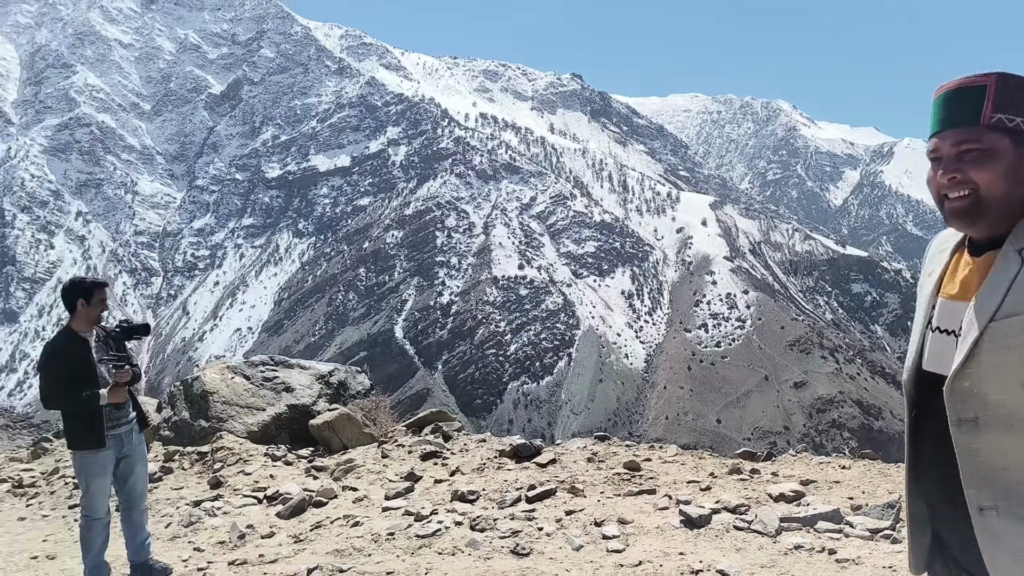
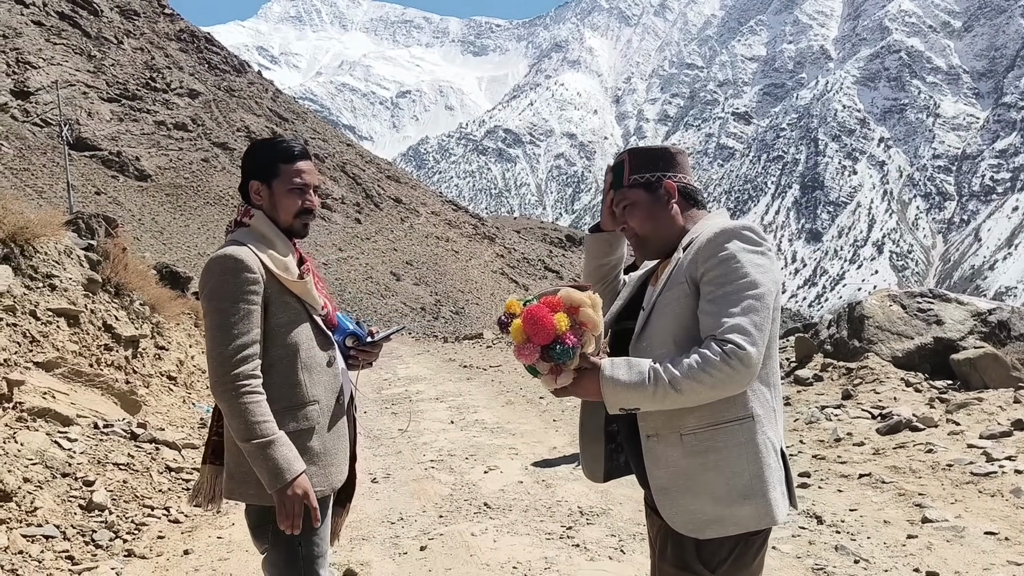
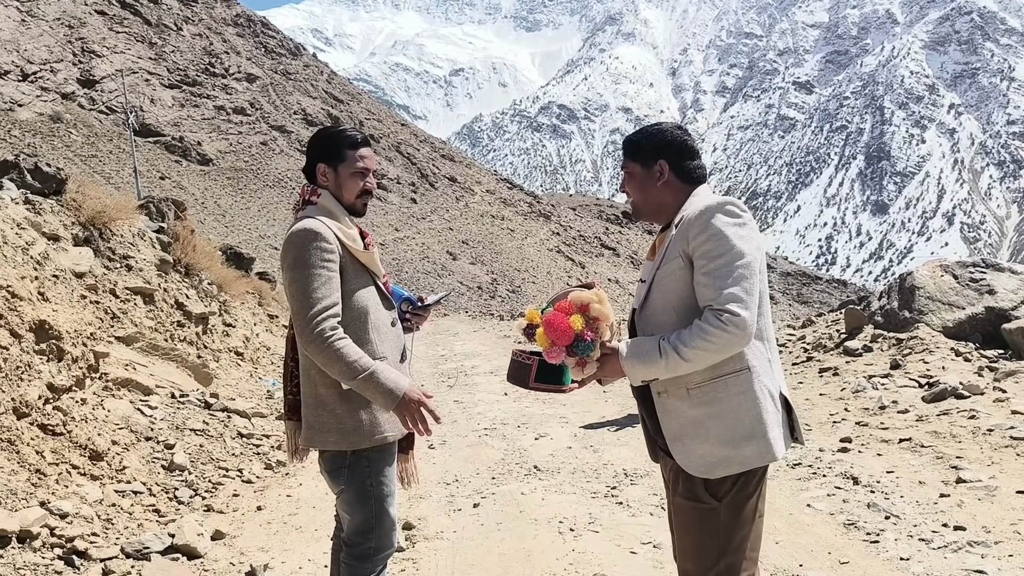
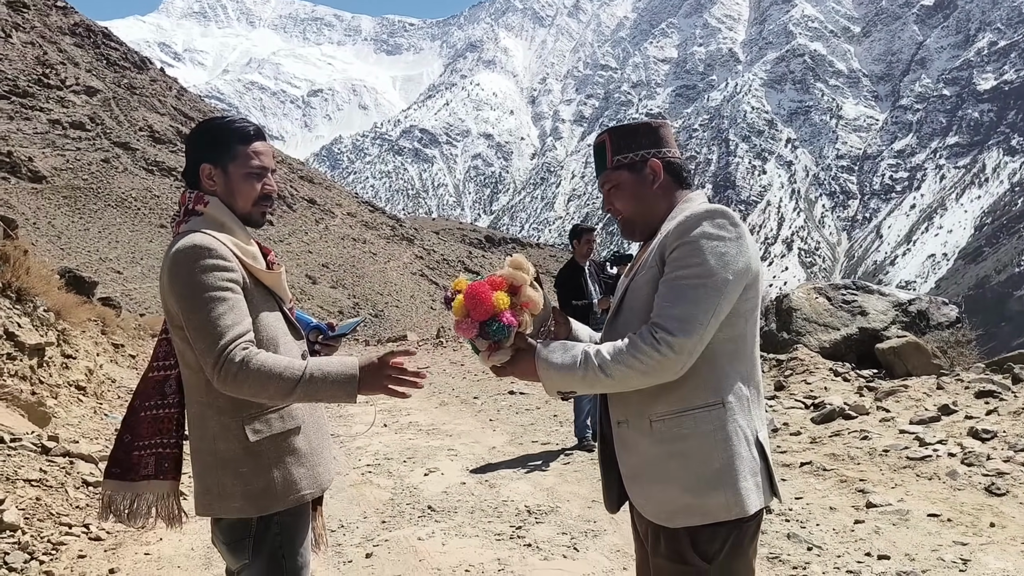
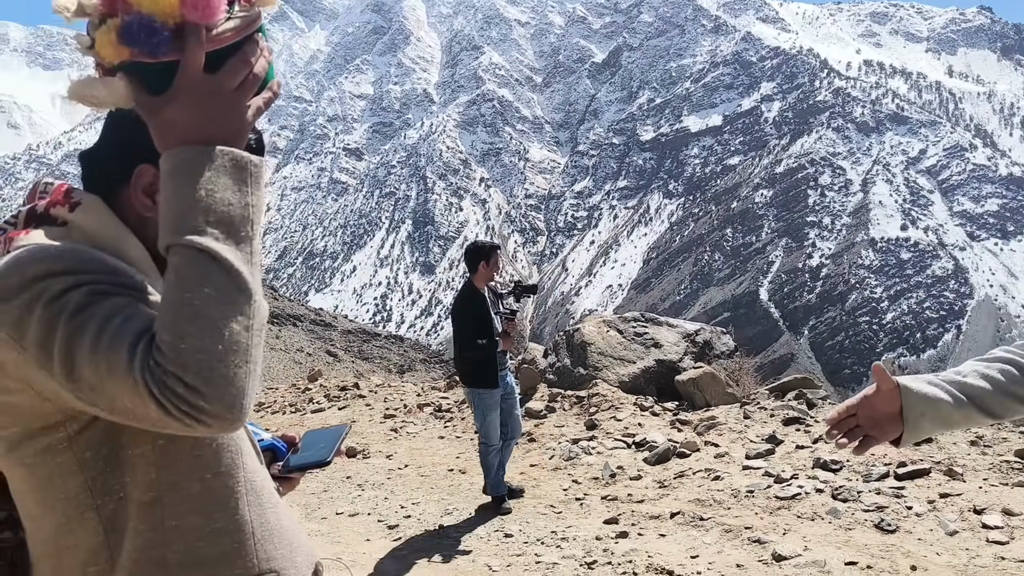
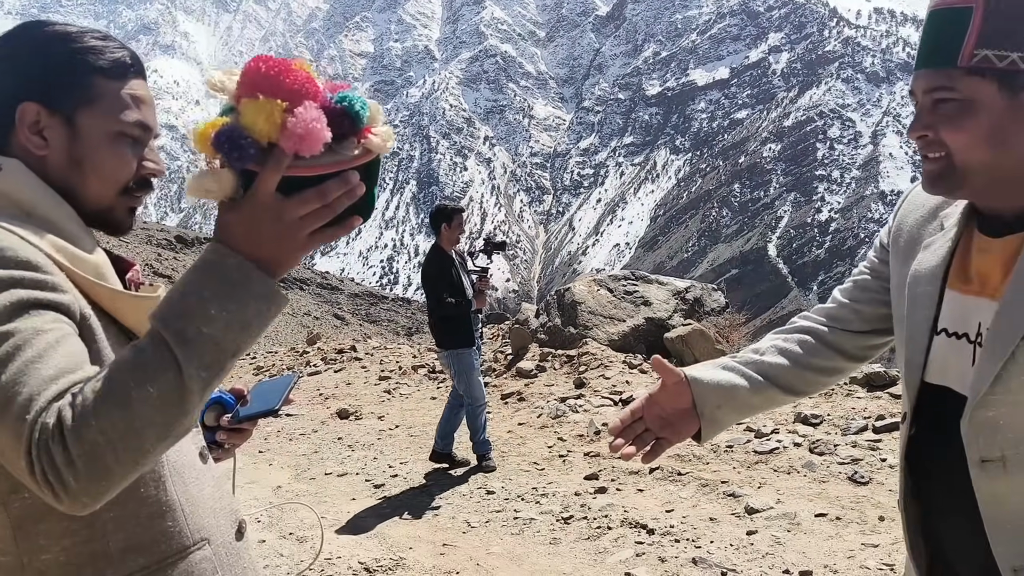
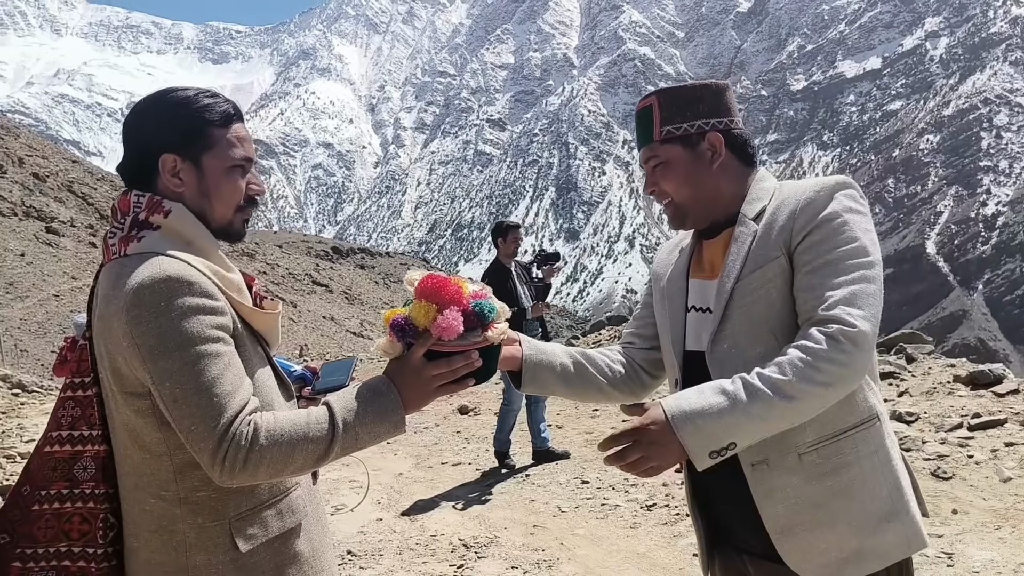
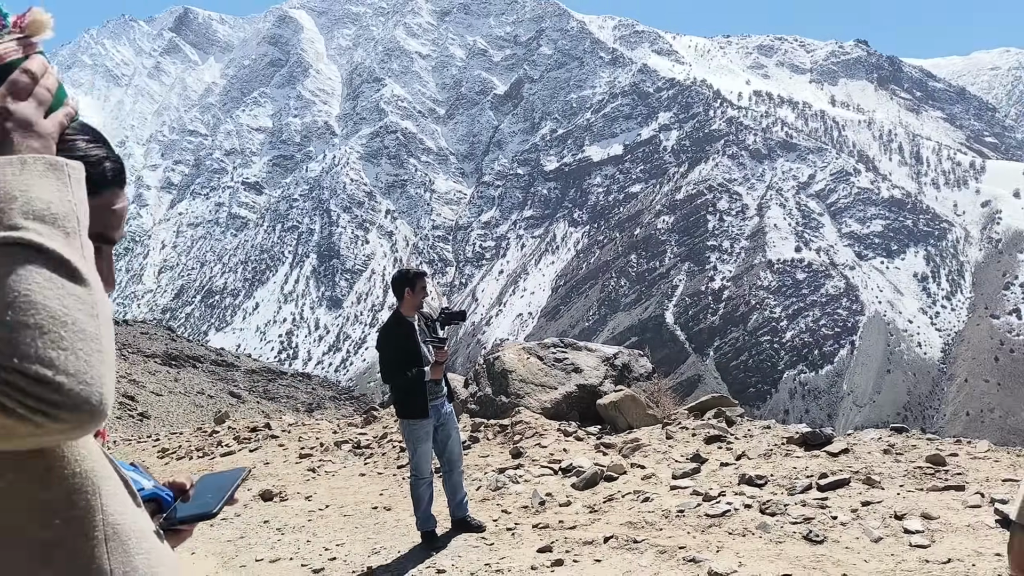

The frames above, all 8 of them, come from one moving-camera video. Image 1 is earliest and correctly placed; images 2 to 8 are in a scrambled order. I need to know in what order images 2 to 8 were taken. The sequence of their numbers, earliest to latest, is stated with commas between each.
8, 5, 6, 7, 4, 2, 3
